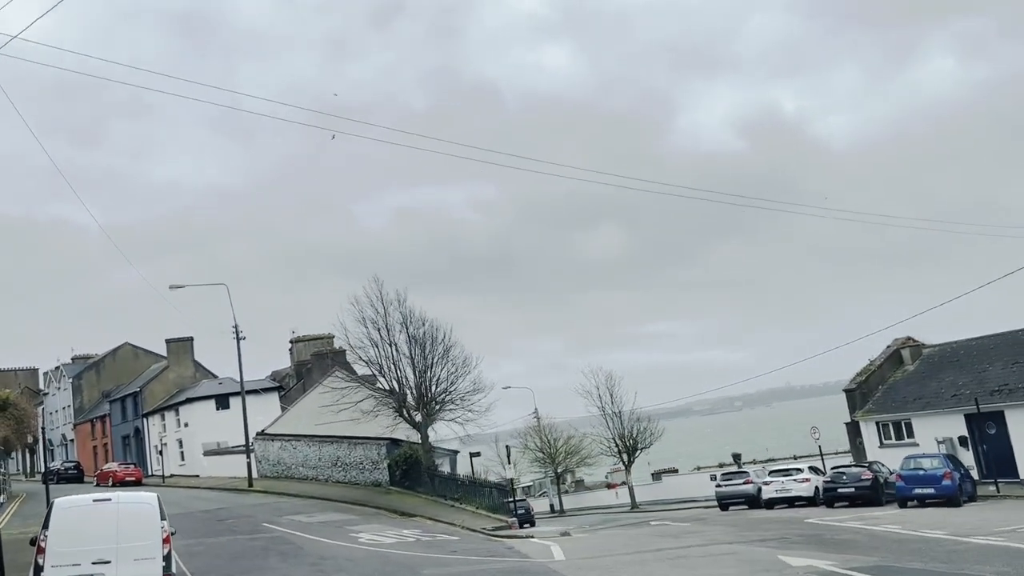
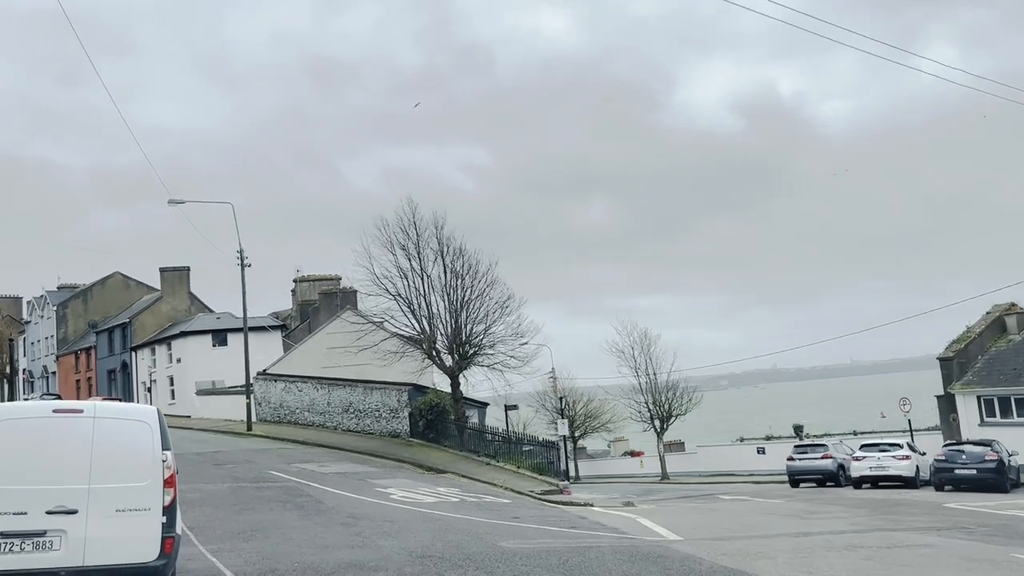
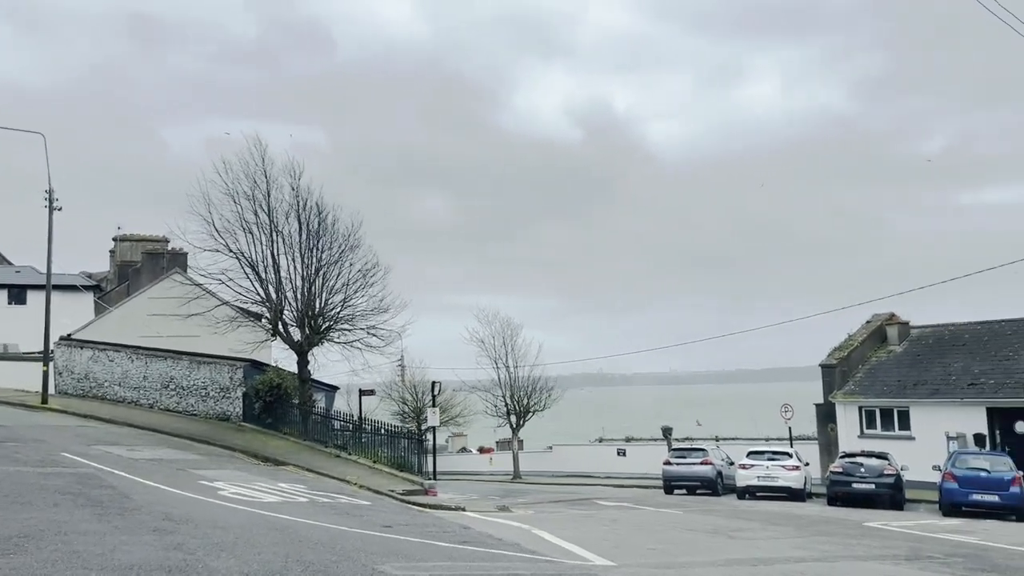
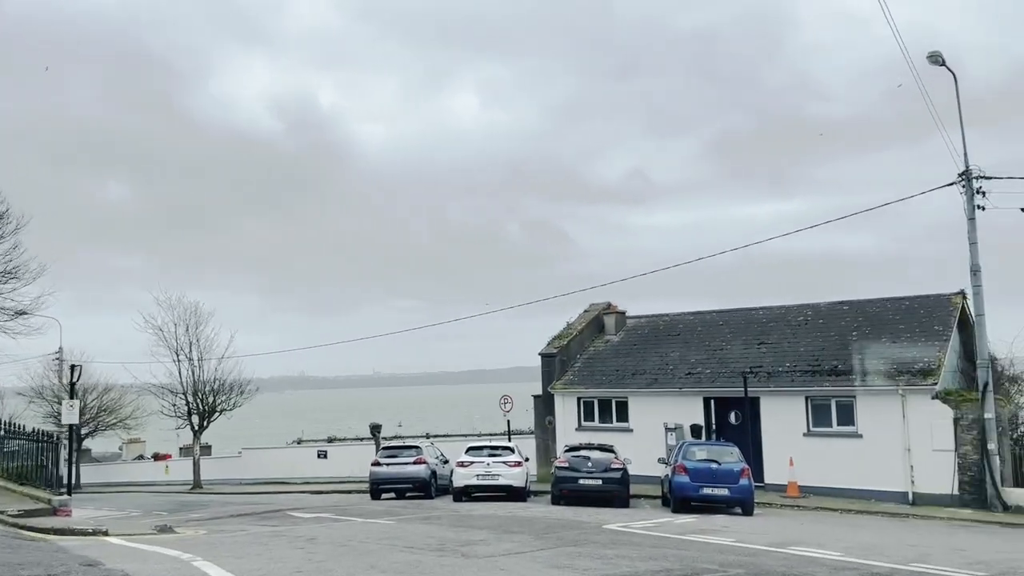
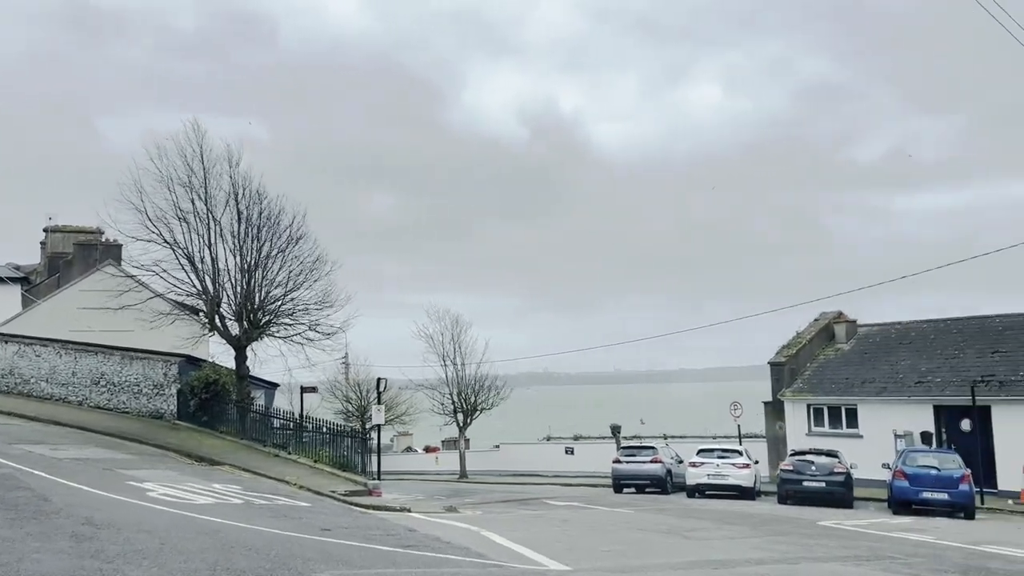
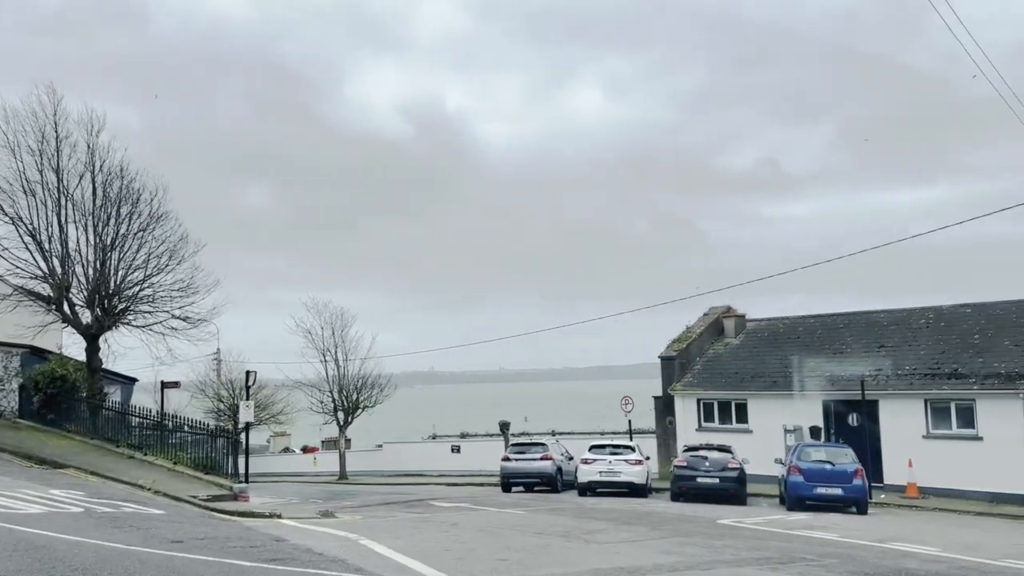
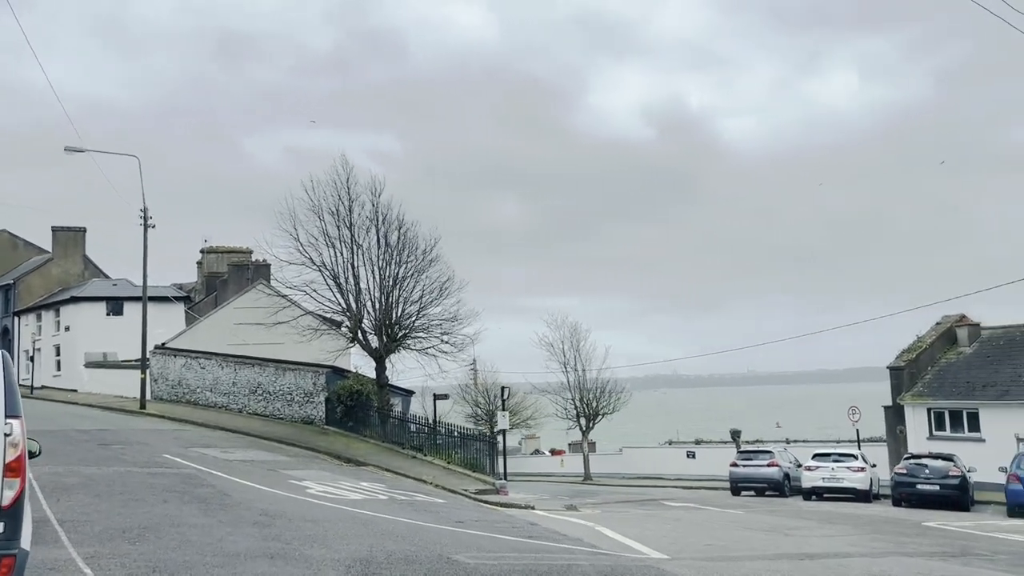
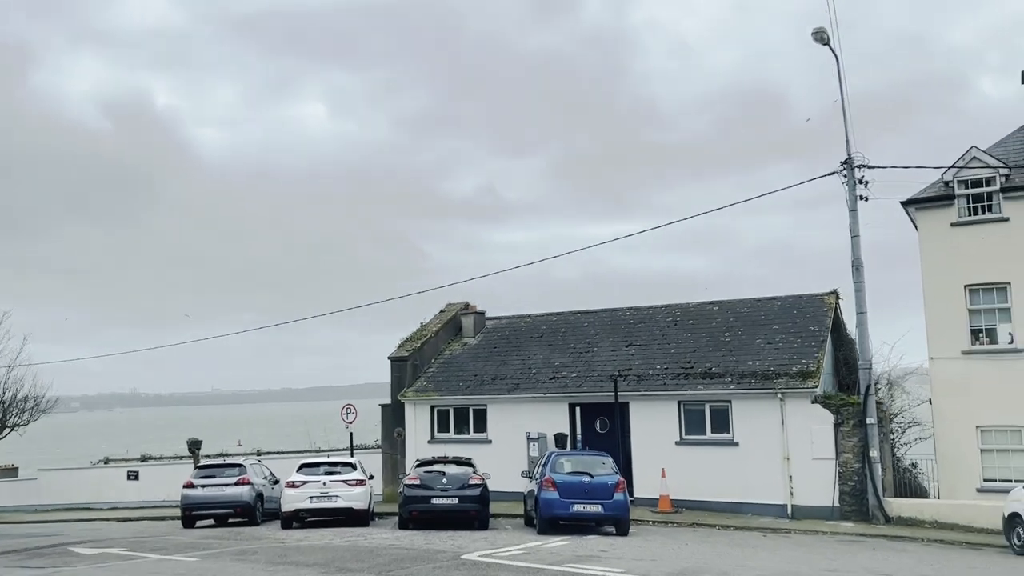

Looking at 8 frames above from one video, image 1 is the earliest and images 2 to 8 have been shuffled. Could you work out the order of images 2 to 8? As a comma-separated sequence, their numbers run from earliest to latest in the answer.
2, 7, 3, 5, 6, 4, 8
